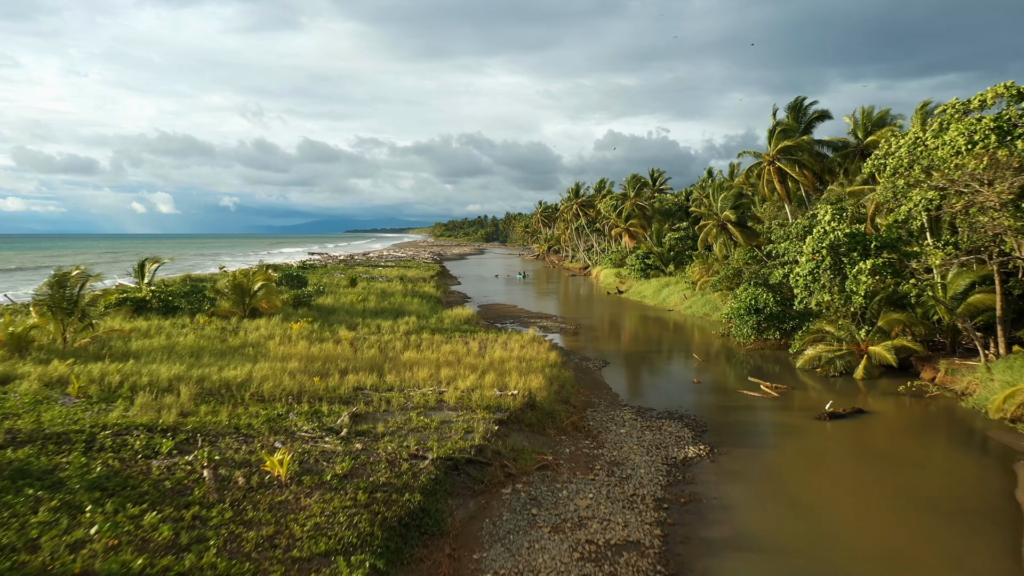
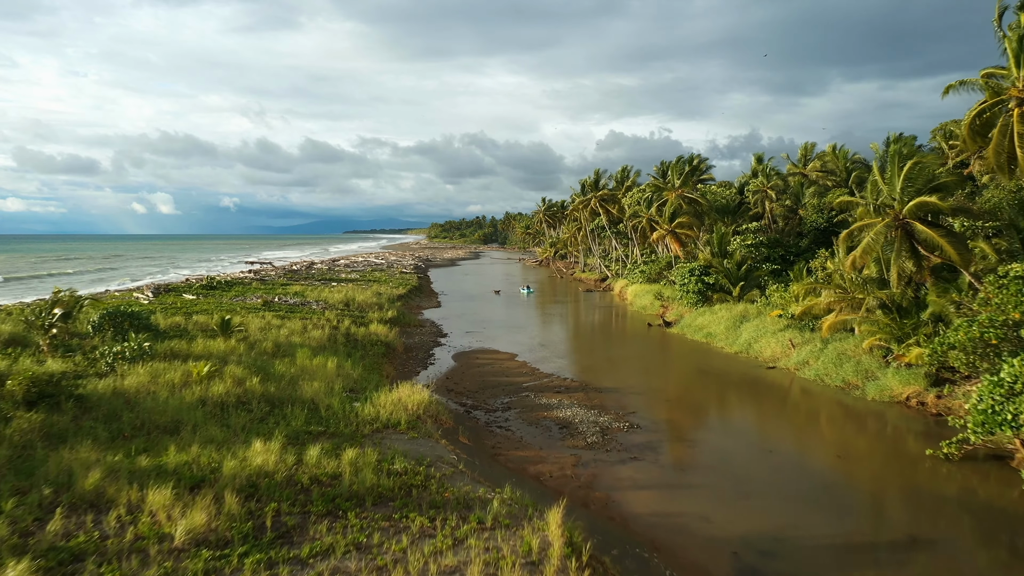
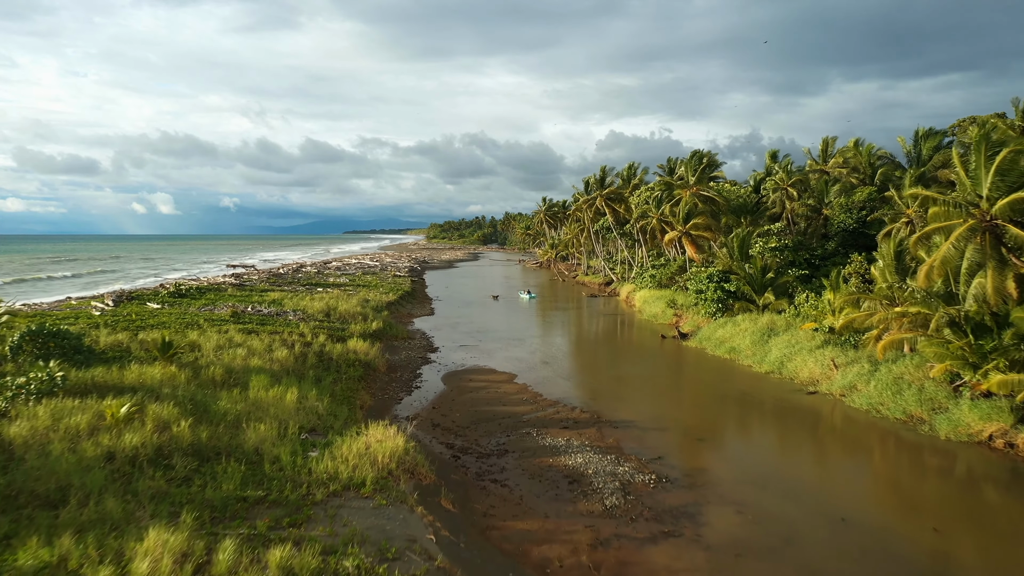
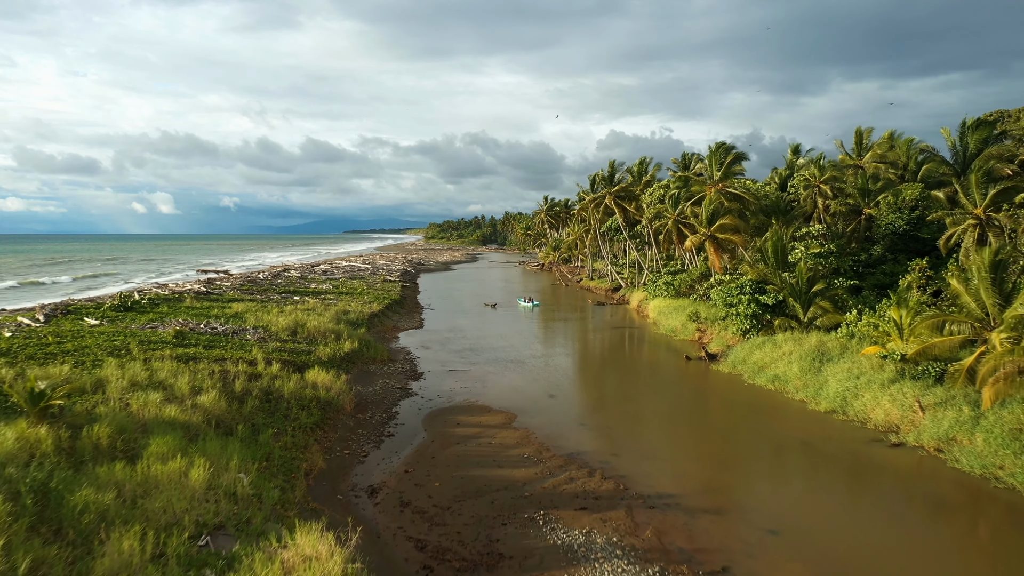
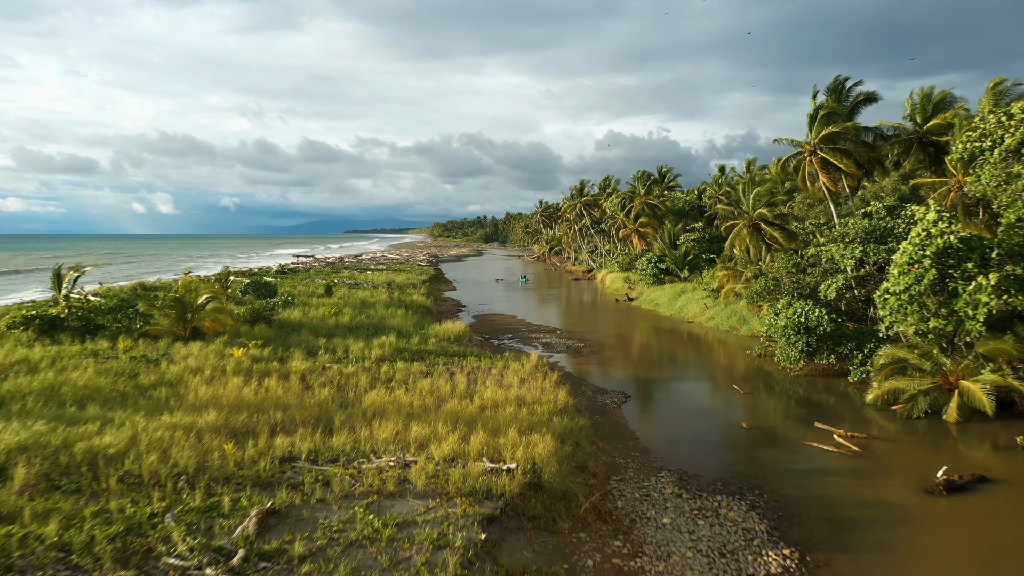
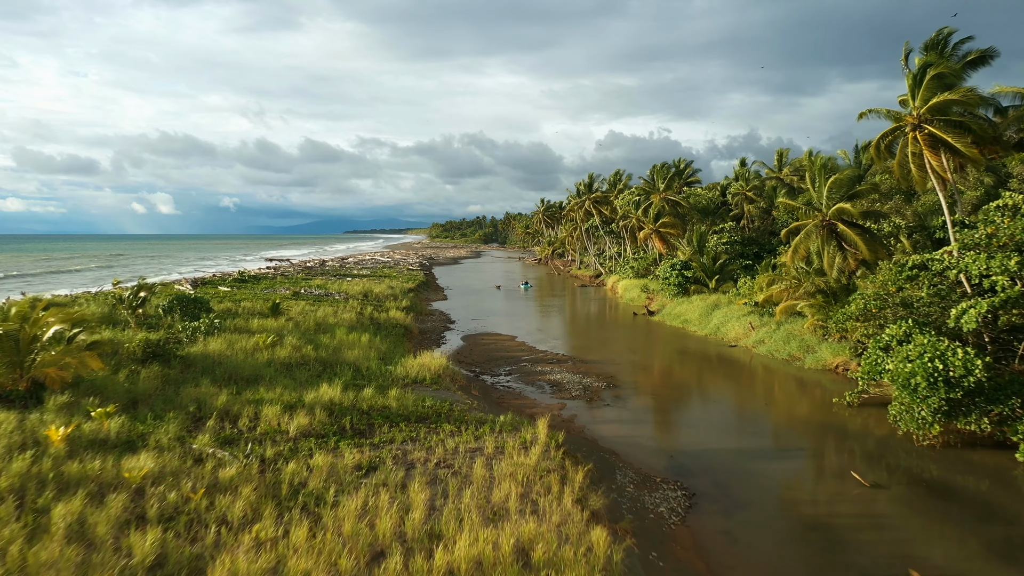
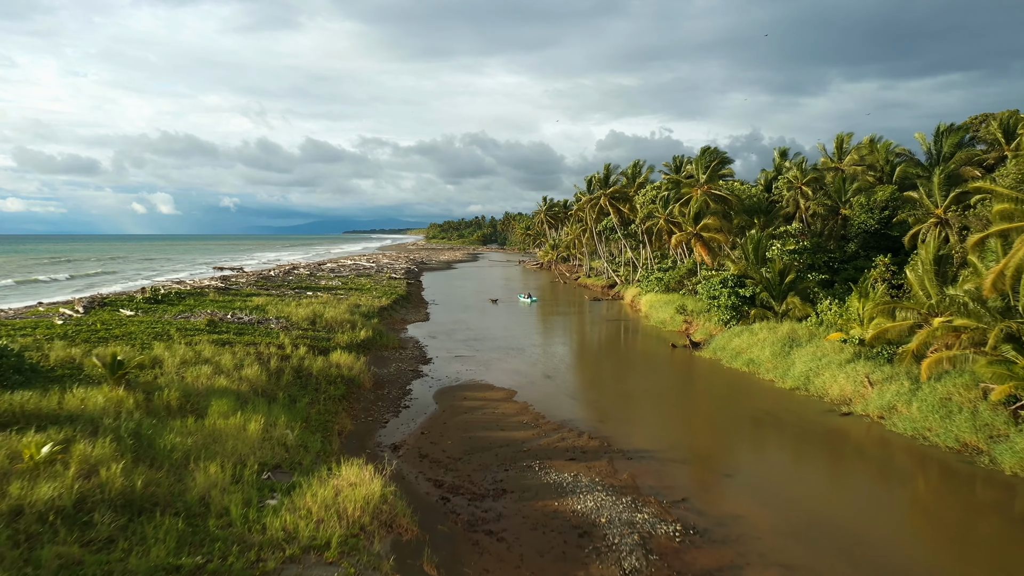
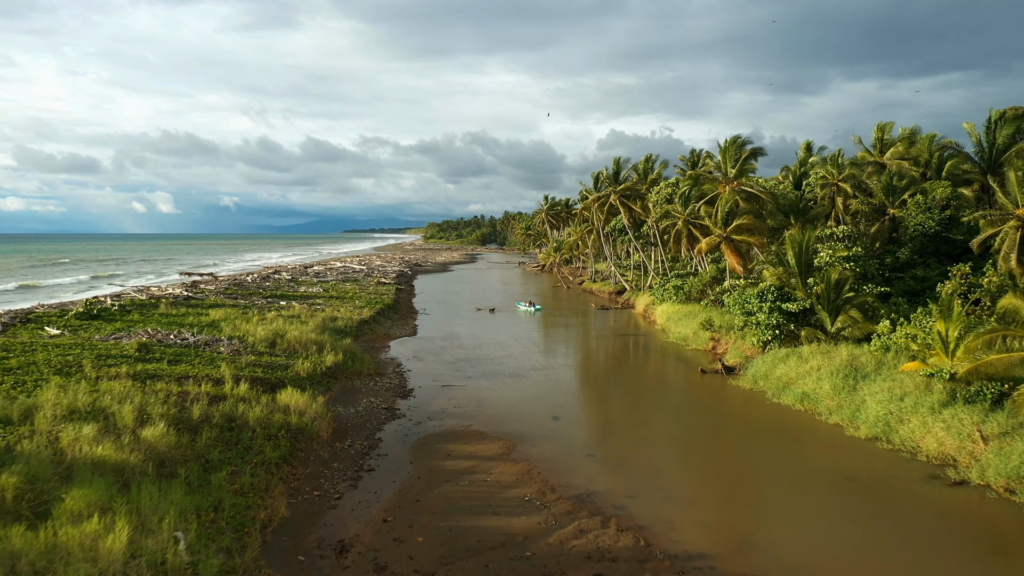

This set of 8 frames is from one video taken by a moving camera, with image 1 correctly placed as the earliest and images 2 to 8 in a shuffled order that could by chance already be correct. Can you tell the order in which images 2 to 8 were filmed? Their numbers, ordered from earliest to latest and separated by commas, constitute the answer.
5, 6, 2, 3, 7, 4, 8
